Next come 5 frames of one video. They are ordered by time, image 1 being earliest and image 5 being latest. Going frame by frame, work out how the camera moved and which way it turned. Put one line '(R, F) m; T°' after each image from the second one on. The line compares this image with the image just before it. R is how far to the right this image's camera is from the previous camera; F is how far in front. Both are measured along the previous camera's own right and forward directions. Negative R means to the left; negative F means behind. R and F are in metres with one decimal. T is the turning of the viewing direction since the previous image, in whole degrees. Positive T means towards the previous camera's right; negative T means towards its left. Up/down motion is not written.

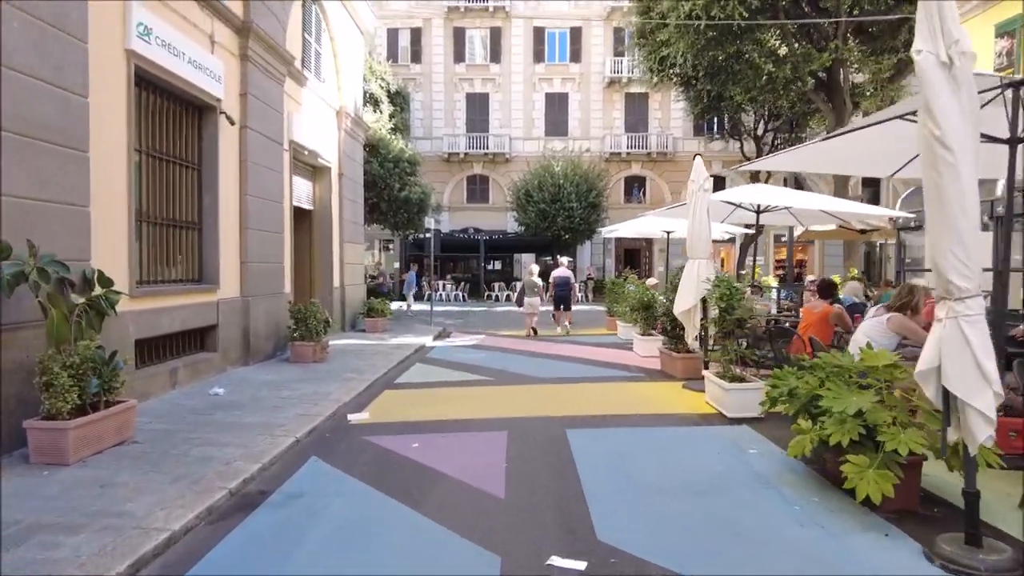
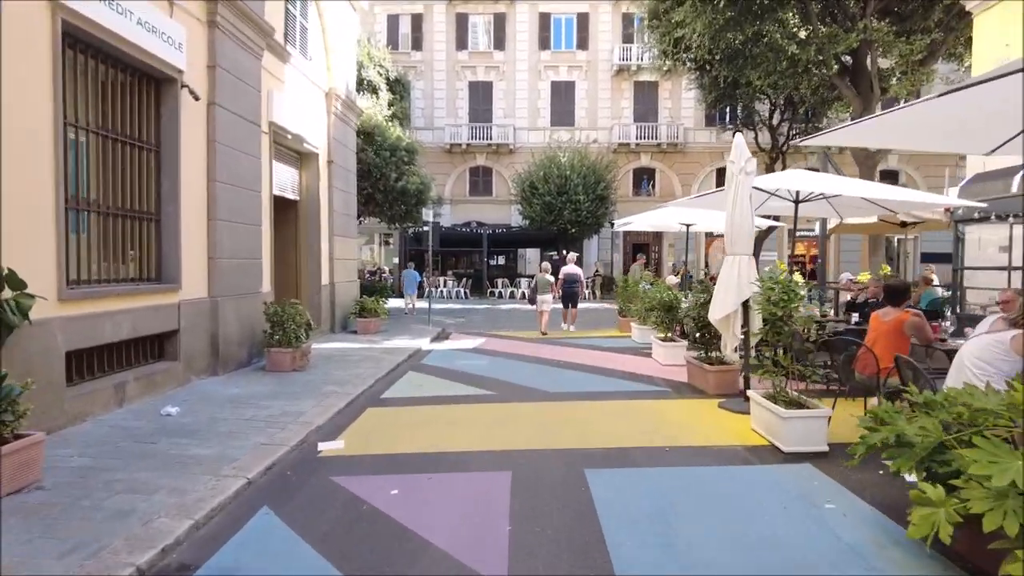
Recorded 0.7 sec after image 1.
(0.0, +1.3) m; 0°
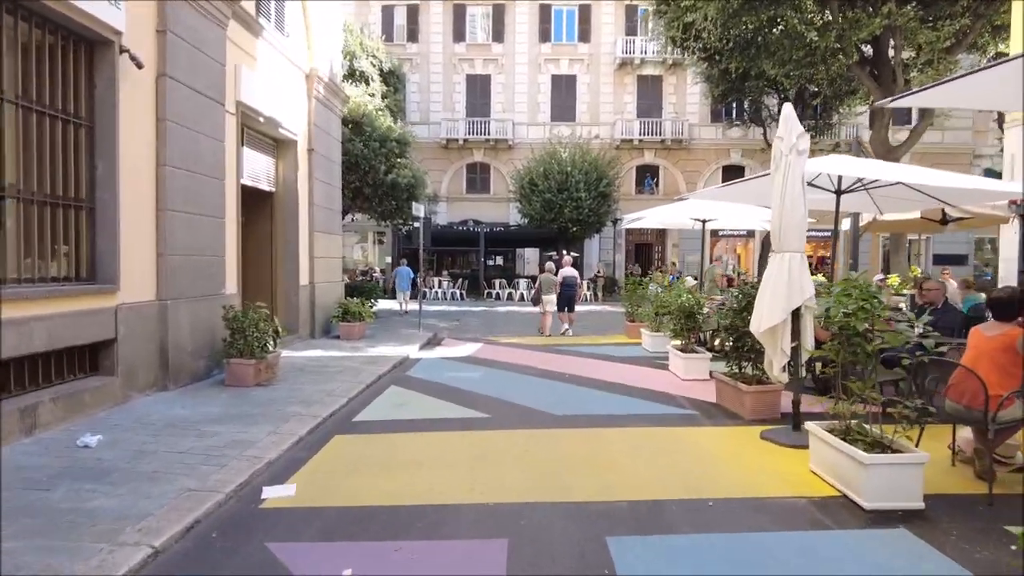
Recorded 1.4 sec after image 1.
(0.0, +1.3) m; 0°
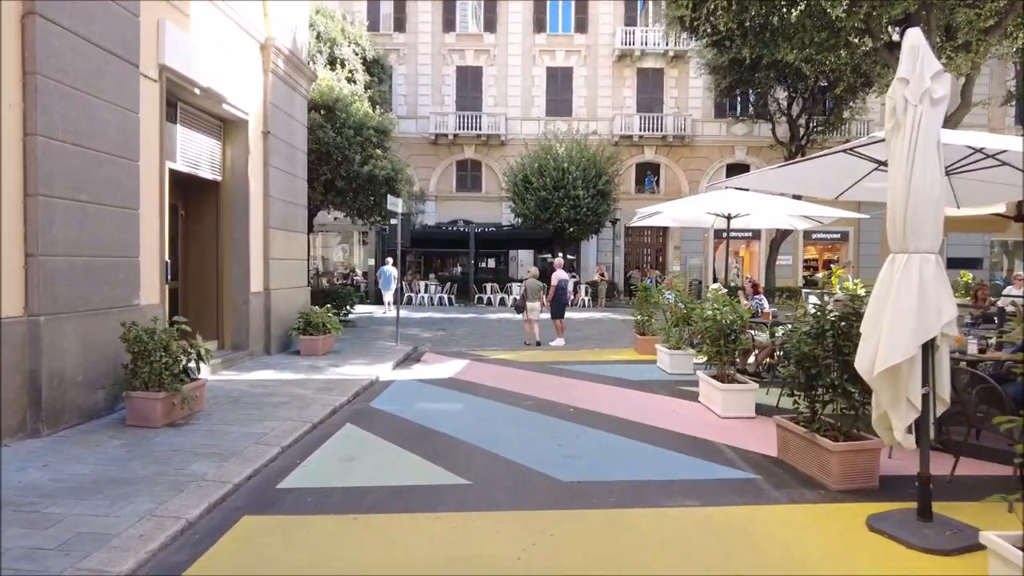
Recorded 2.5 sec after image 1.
(0.0, +2.0) m; +1°
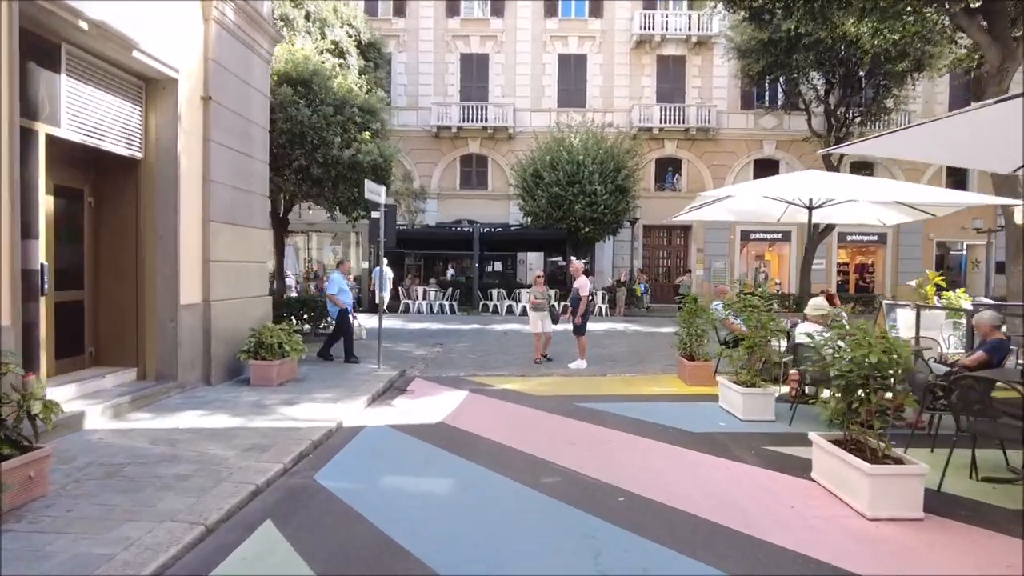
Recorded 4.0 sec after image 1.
(-0.1, +2.6) m; -1°
